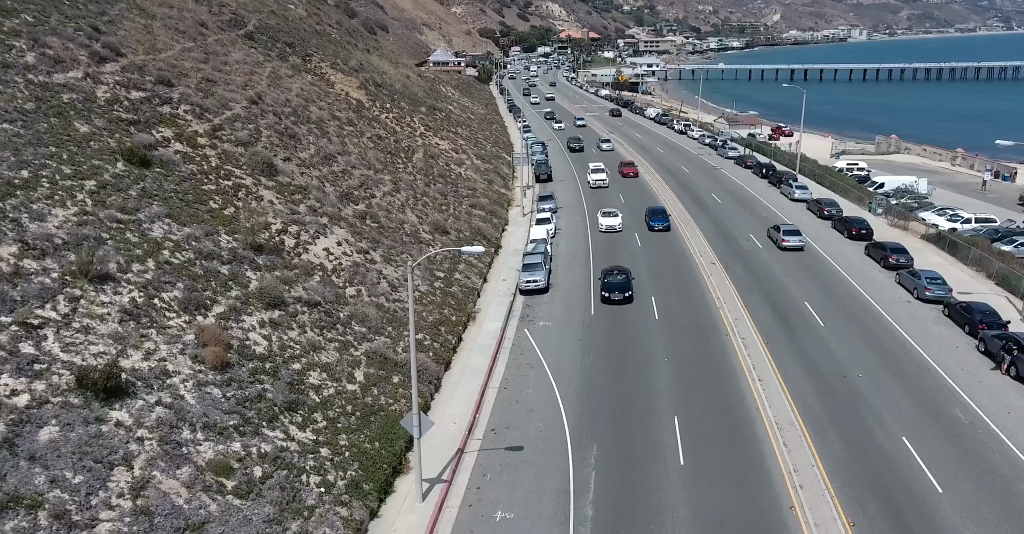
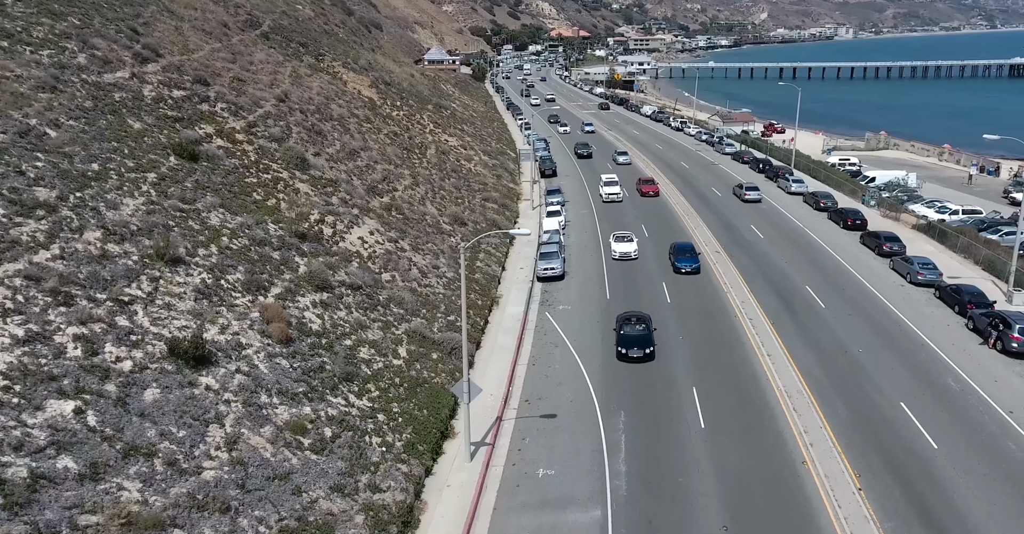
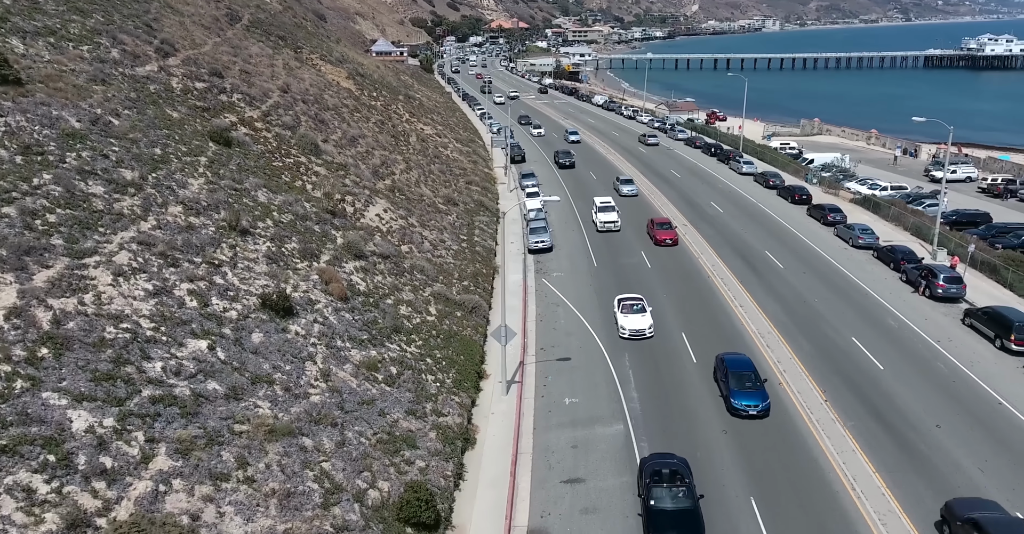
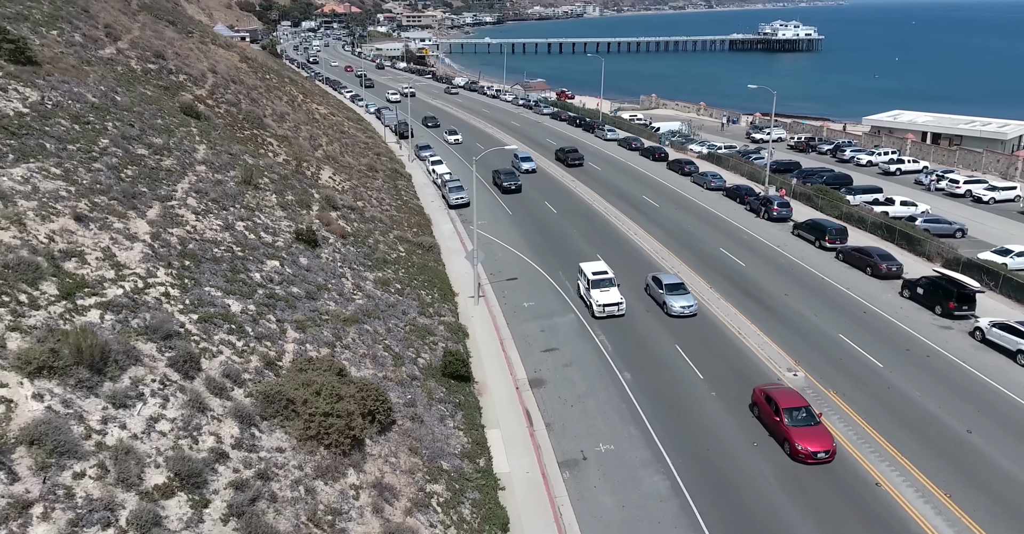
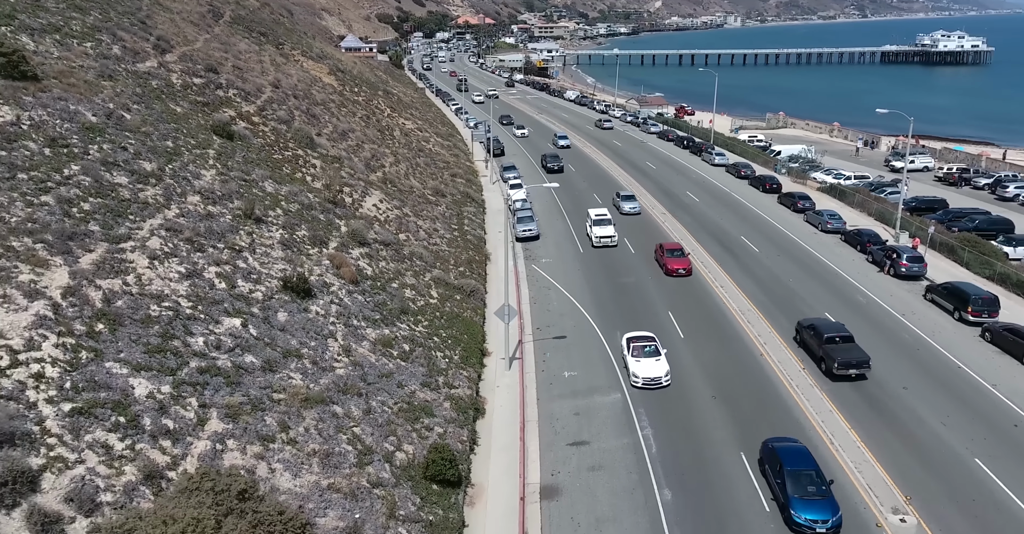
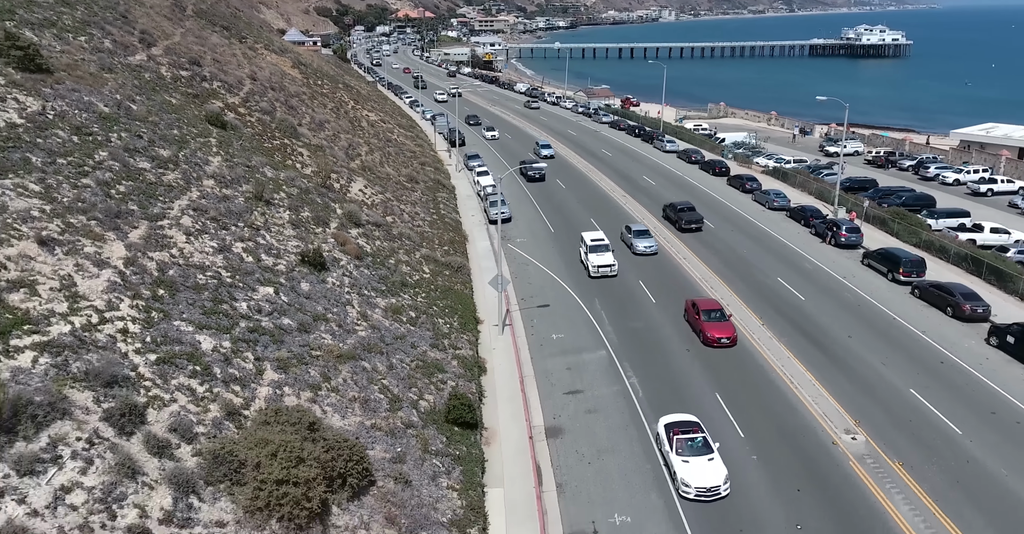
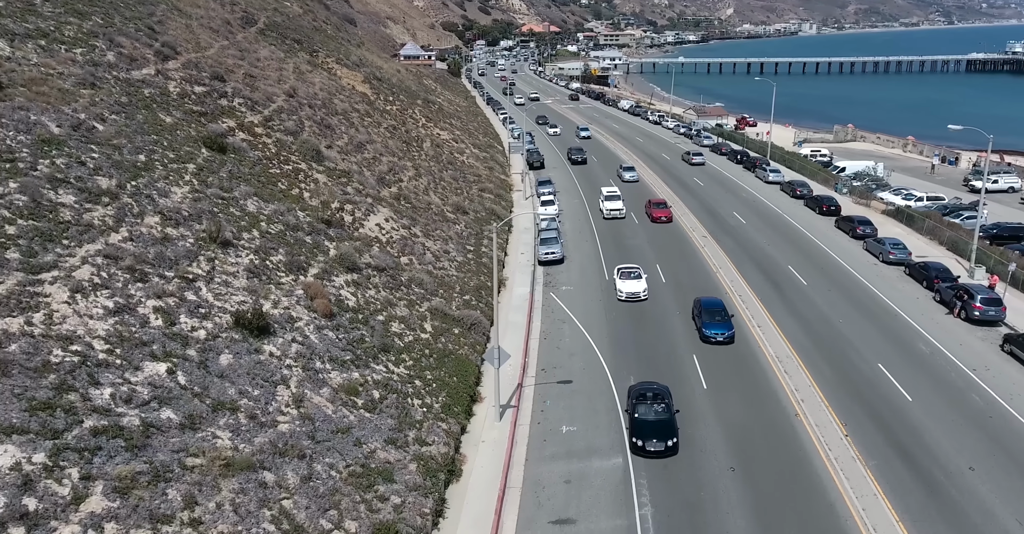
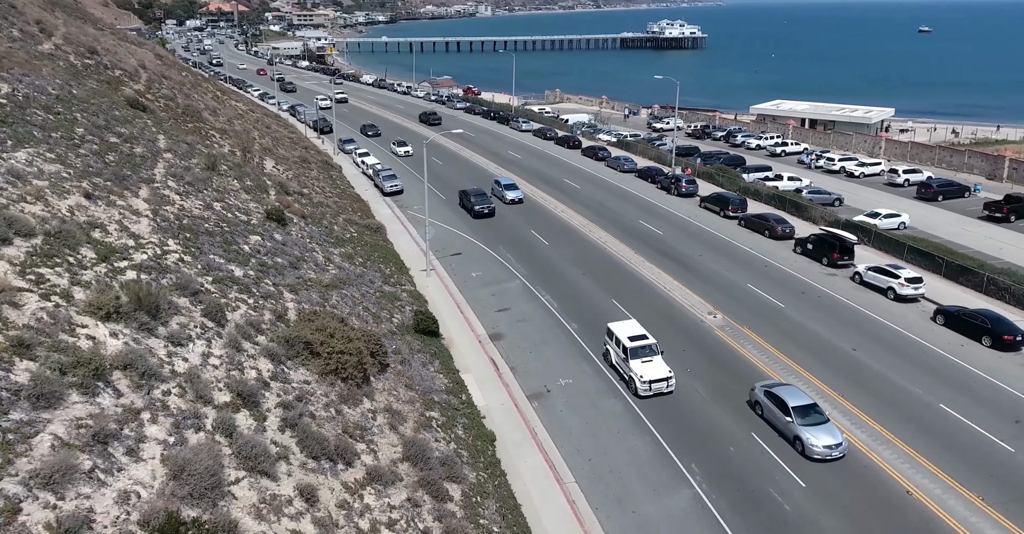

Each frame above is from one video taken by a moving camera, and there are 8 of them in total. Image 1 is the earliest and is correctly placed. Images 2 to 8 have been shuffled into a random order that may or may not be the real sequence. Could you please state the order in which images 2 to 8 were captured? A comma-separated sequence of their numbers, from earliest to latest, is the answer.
2, 7, 3, 5, 6, 4, 8
